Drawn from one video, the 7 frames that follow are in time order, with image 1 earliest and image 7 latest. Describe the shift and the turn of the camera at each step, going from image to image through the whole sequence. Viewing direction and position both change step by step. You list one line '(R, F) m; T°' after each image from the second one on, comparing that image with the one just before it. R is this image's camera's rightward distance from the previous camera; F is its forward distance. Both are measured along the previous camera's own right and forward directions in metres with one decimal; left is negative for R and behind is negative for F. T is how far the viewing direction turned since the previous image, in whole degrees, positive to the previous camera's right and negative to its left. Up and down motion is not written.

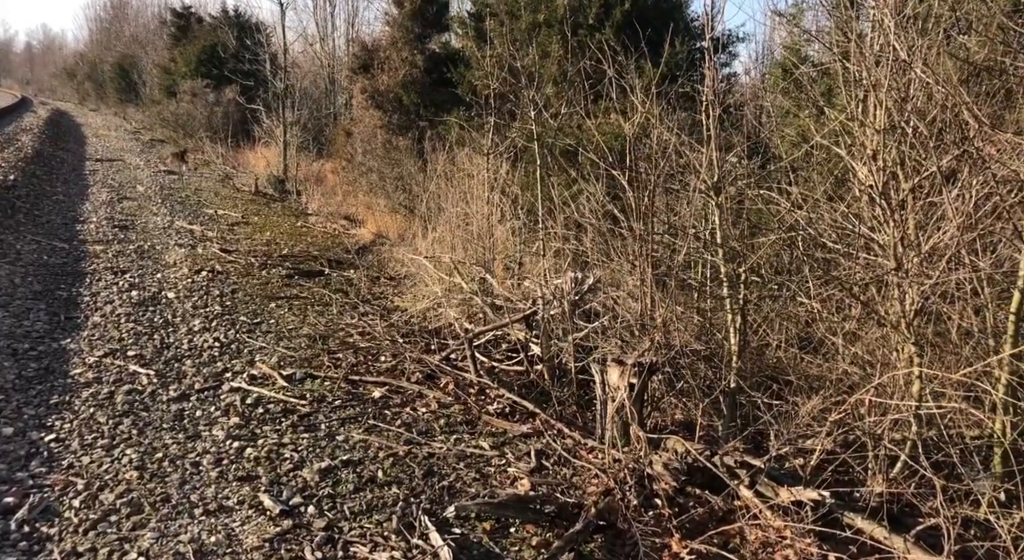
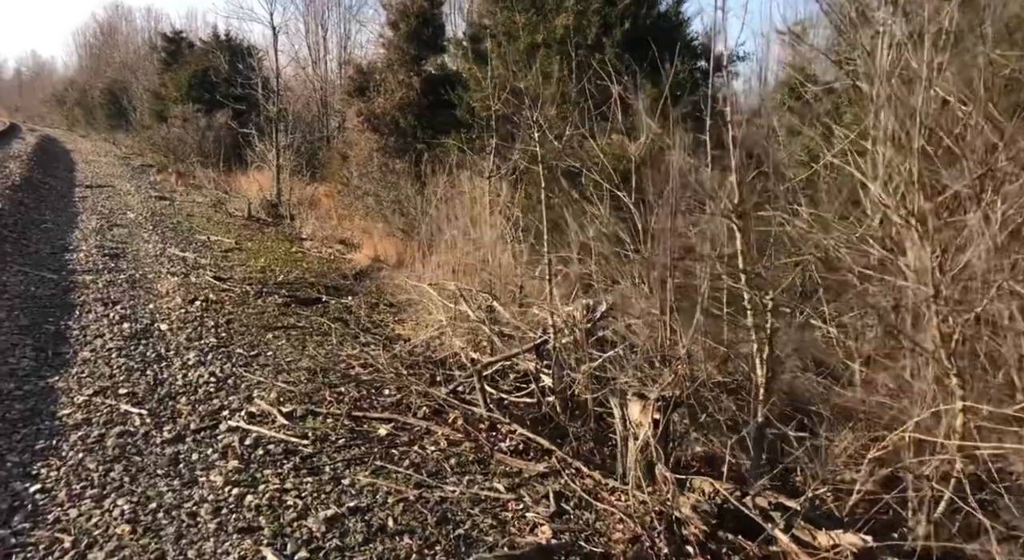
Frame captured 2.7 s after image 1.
(-0.1, +0.3) m; +1°
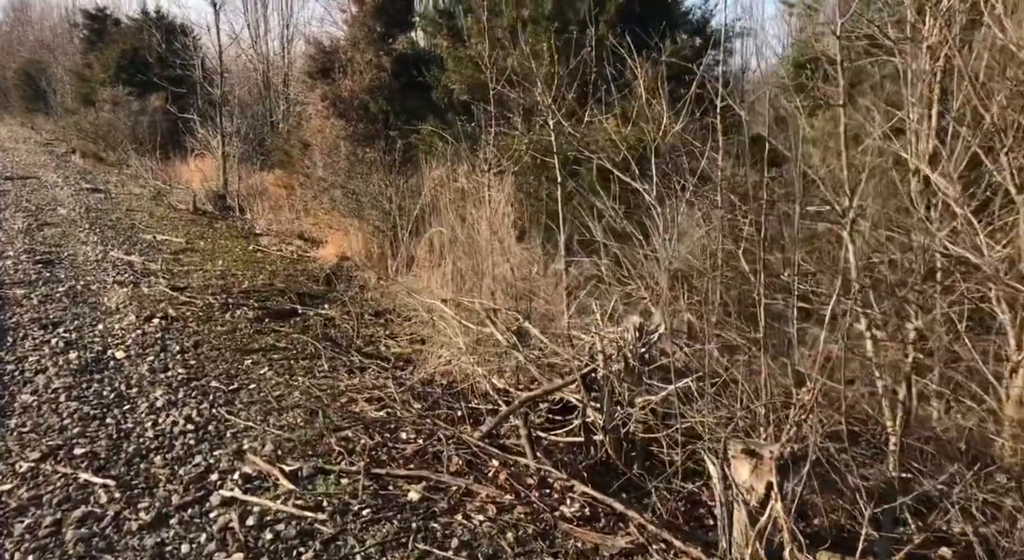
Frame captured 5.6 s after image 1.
(-0.6, +1.0) m; +4°
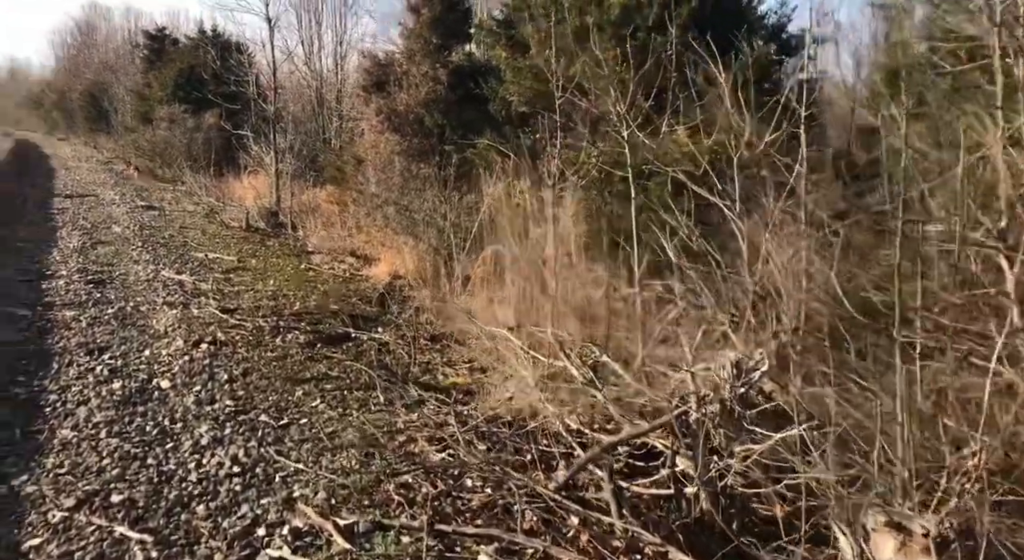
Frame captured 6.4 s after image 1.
(-0.2, +0.5) m; -3°
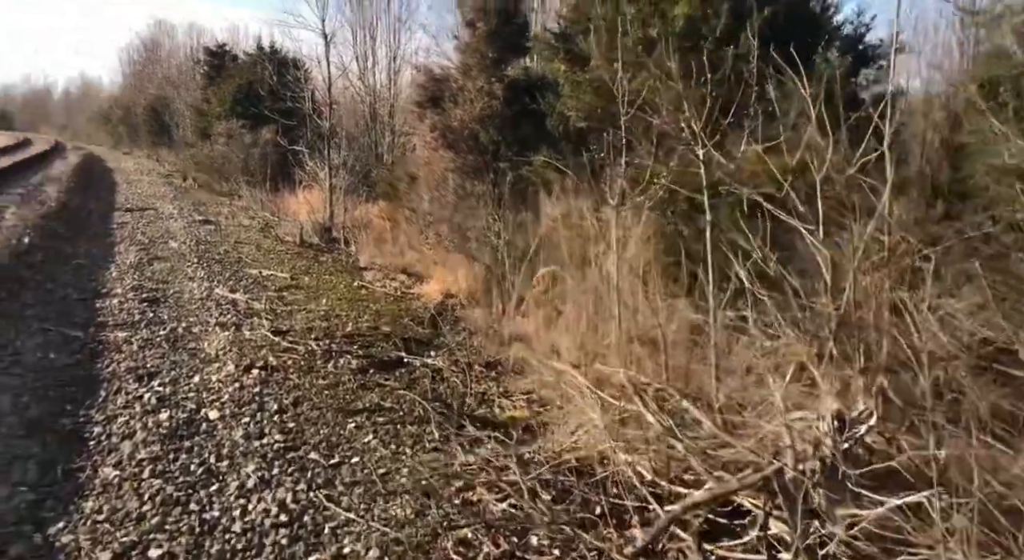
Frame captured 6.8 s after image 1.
(-0.1, +0.4) m; -3°
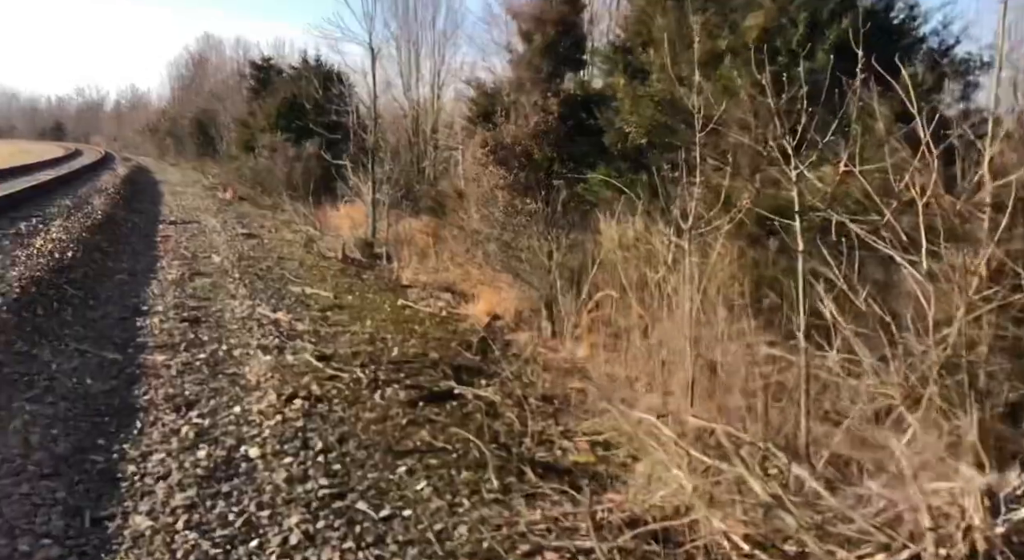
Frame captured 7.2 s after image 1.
(-0.2, +0.5) m; -3°
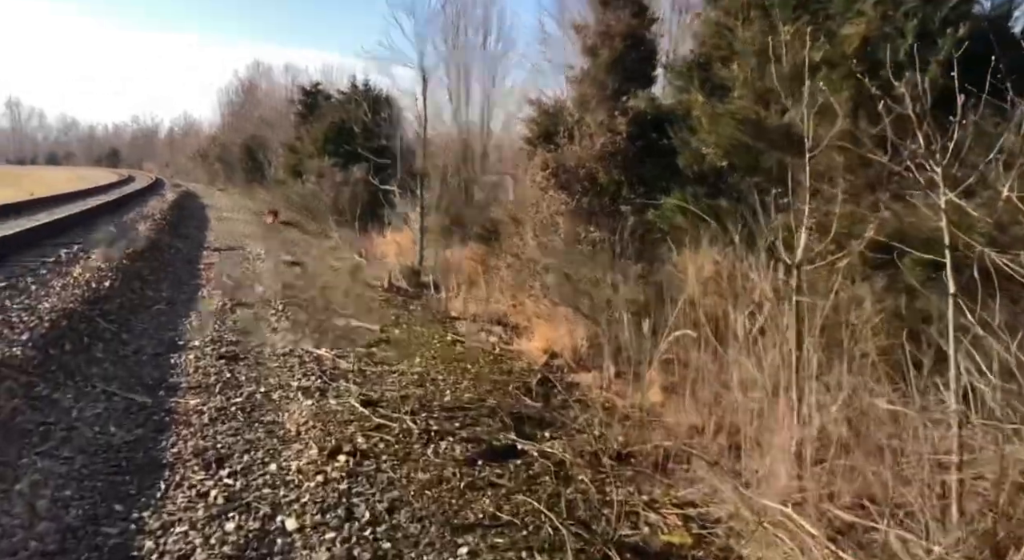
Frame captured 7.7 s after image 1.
(-0.2, +0.8) m; -3°
